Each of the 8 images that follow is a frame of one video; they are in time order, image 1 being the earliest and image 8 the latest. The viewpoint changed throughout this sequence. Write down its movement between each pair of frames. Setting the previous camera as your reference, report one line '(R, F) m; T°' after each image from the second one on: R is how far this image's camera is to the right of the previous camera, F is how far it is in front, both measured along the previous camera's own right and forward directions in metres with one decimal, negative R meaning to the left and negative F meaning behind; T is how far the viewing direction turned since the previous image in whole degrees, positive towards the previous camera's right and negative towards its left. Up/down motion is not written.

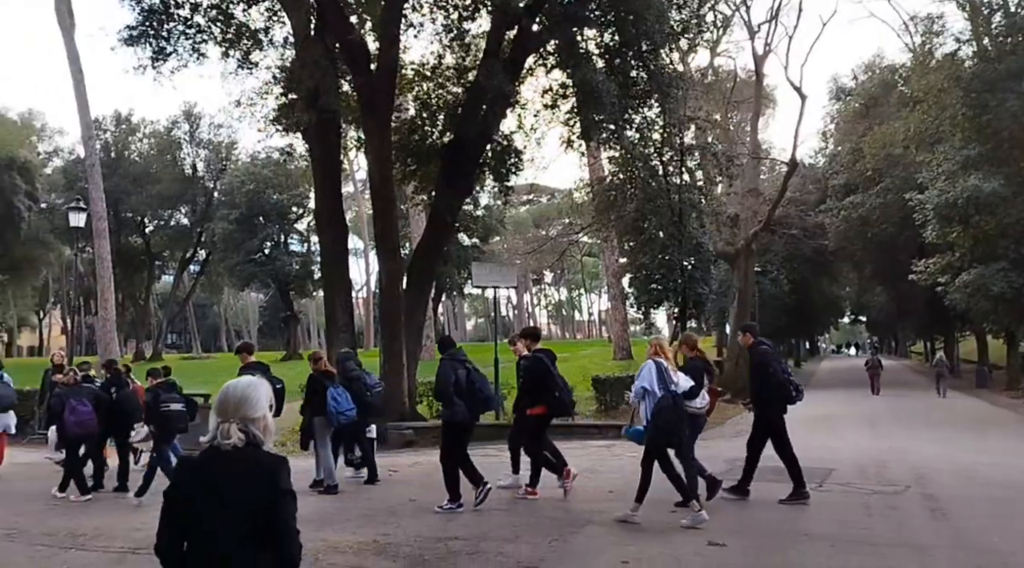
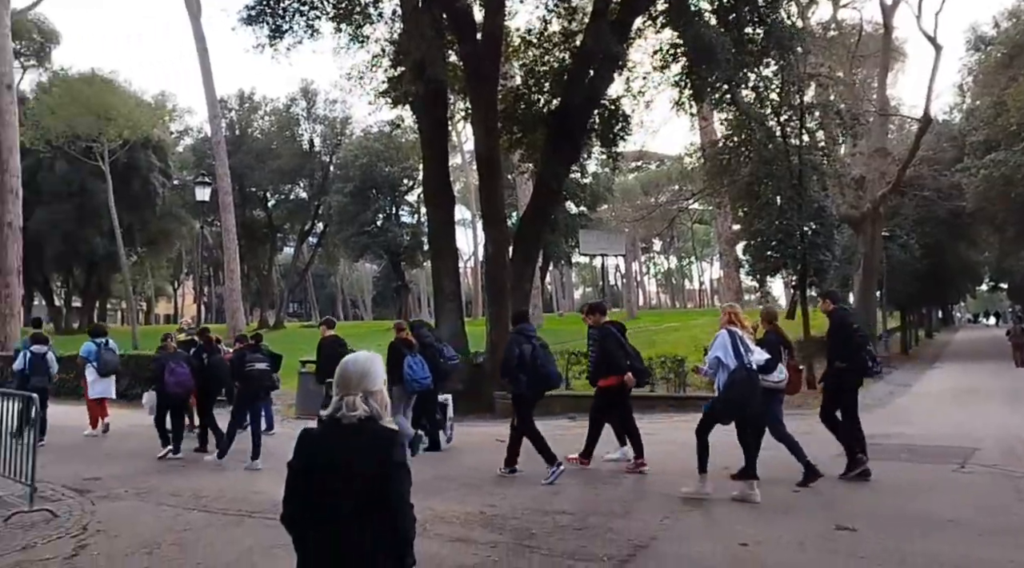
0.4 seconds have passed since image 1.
(0.0, +0.3) m; -7°
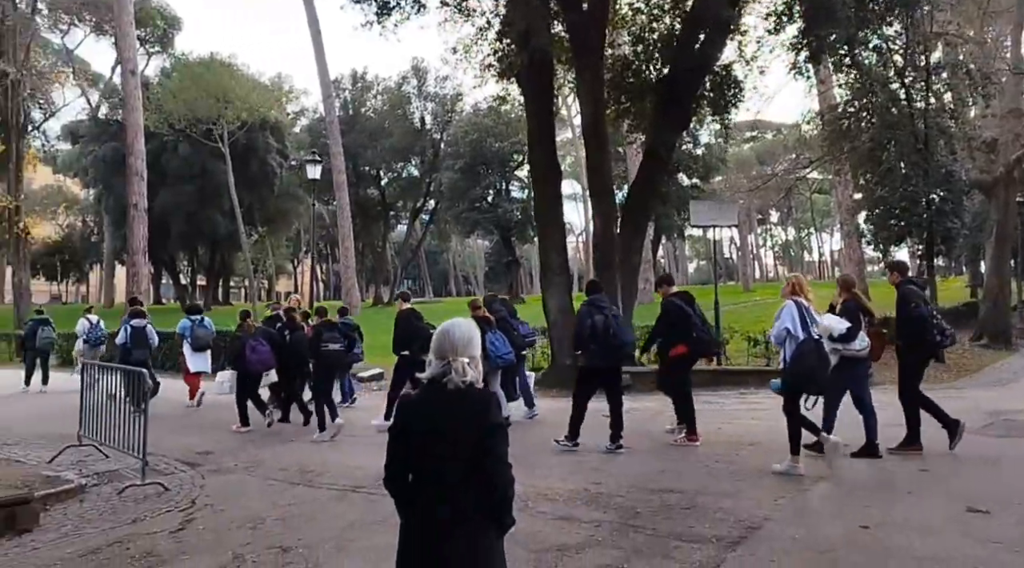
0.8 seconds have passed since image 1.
(+0.1, +0.2) m; -7°
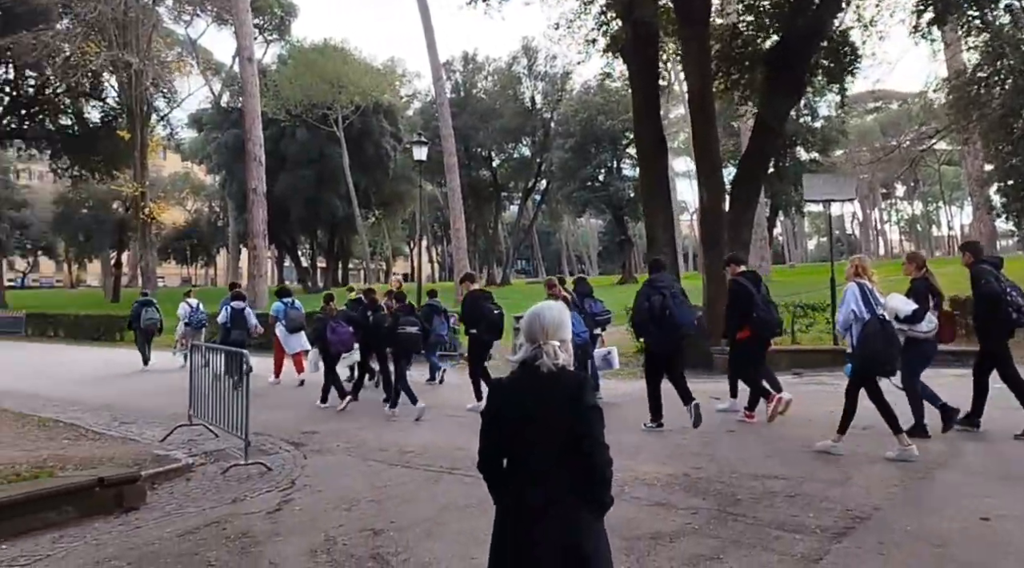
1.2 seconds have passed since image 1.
(+0.2, +0.2) m; -7°
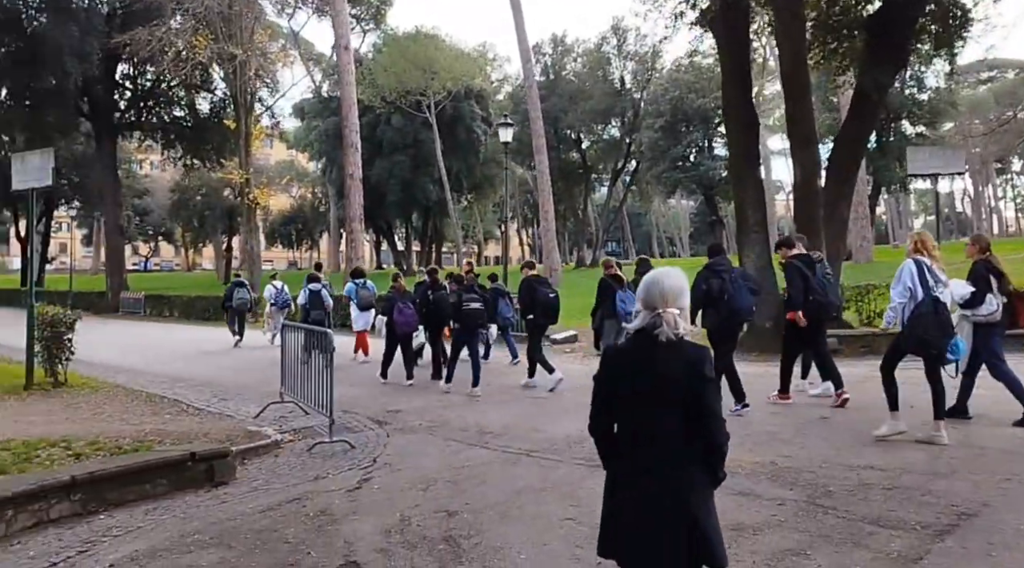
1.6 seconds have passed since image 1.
(+0.1, +0.2) m; -6°
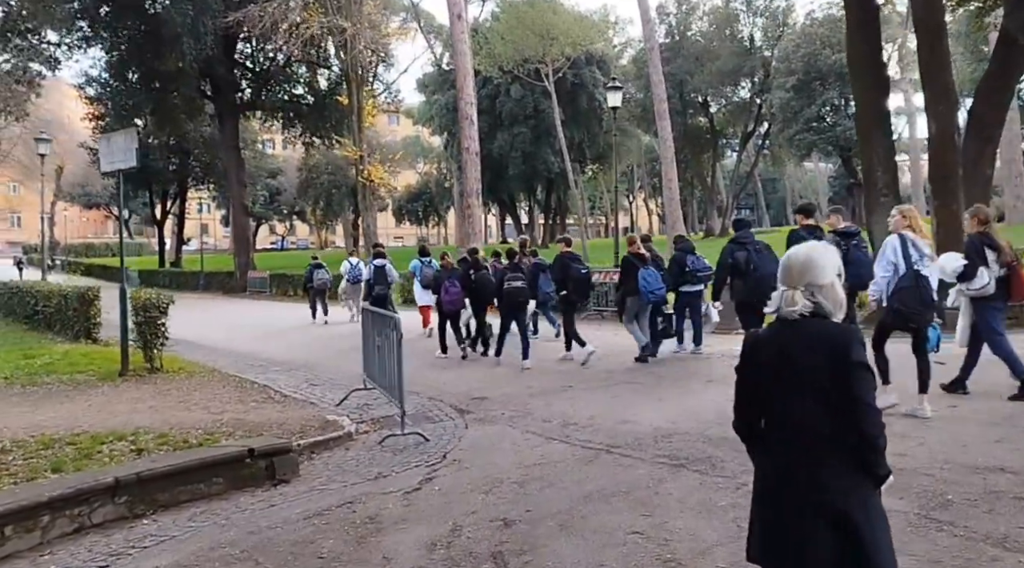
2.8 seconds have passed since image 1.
(+0.4, +0.8) m; -8°
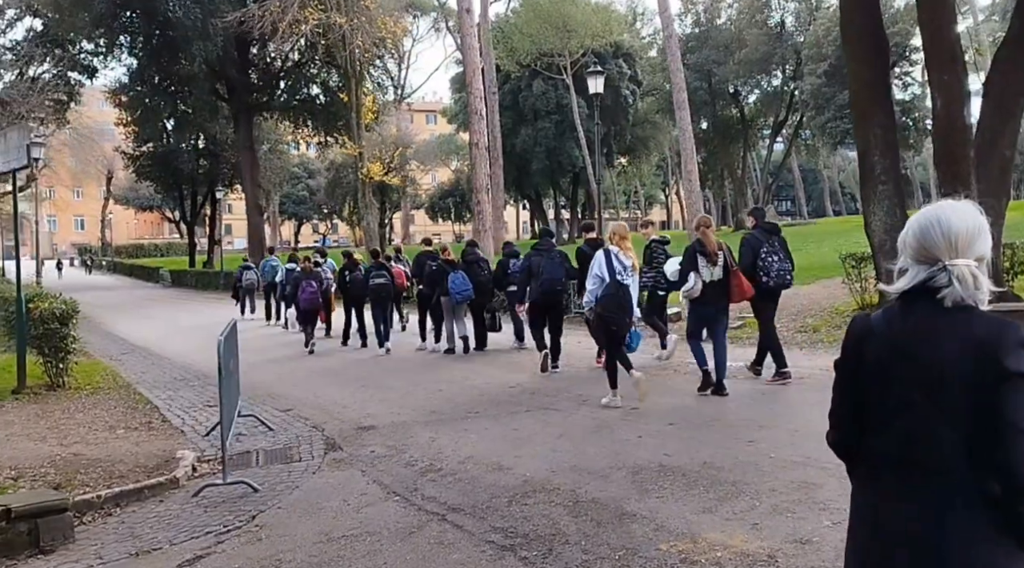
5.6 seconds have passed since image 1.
(+1.5, +1.7) m; -3°
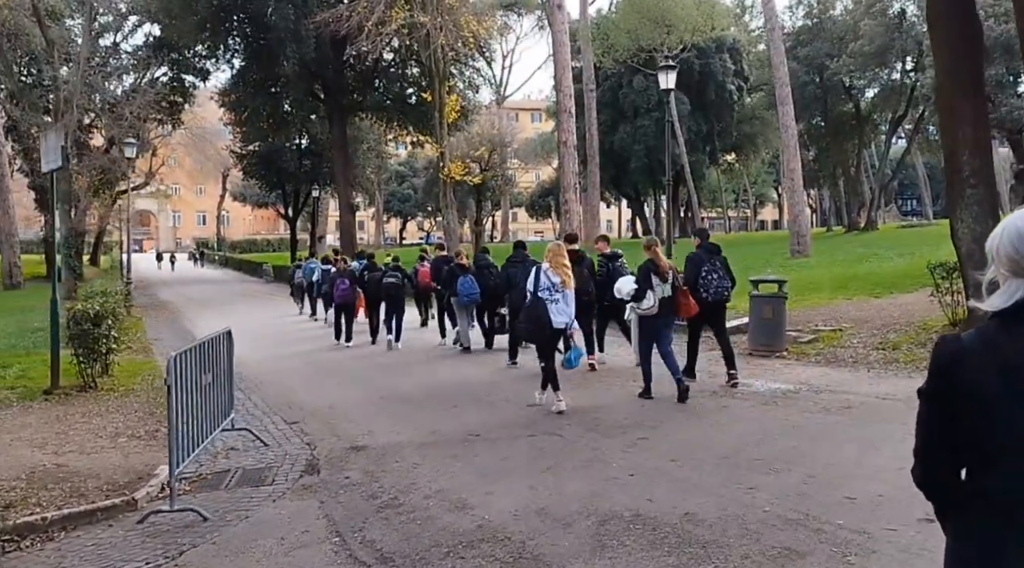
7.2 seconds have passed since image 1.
(+0.9, +0.8) m; -7°
